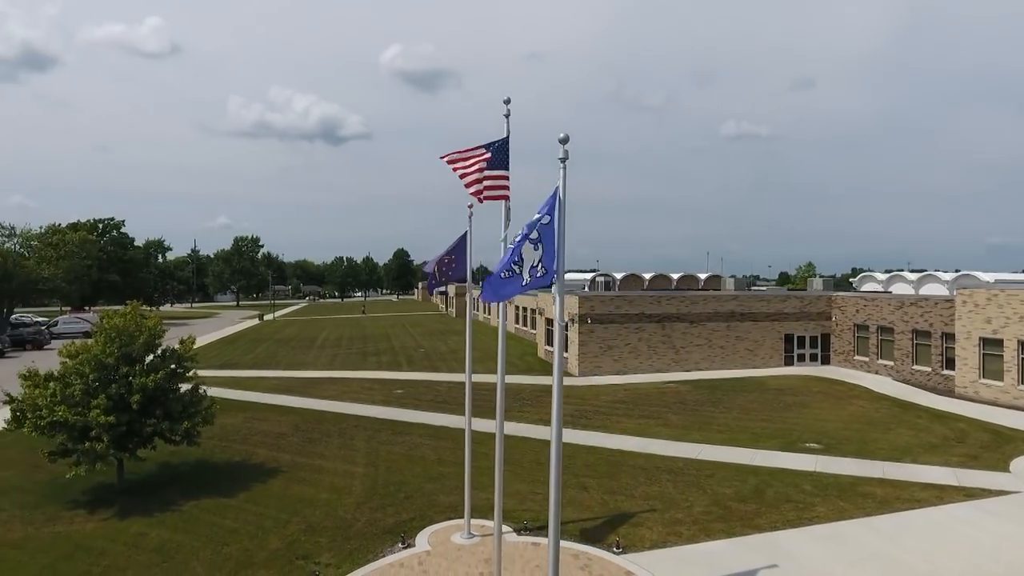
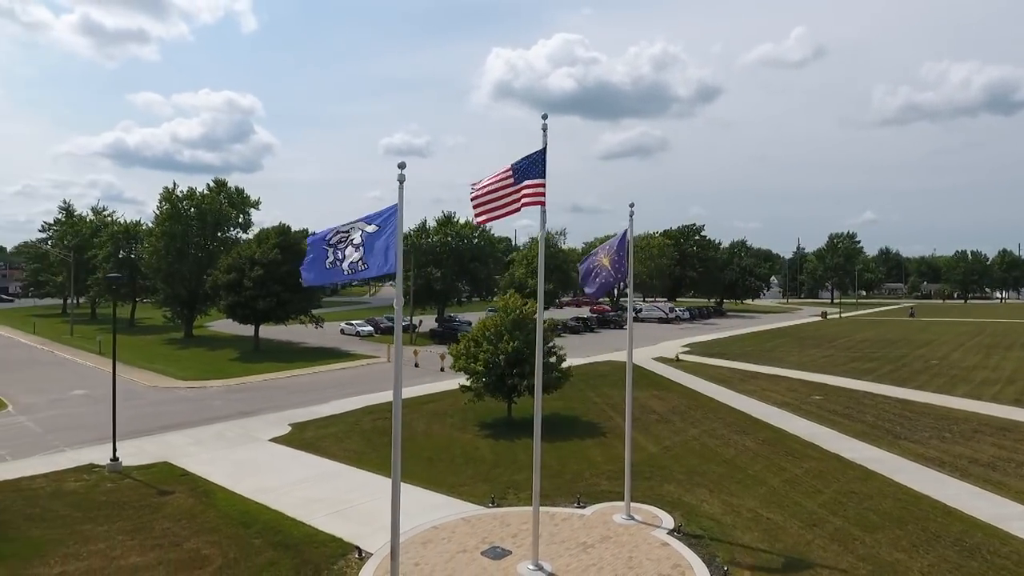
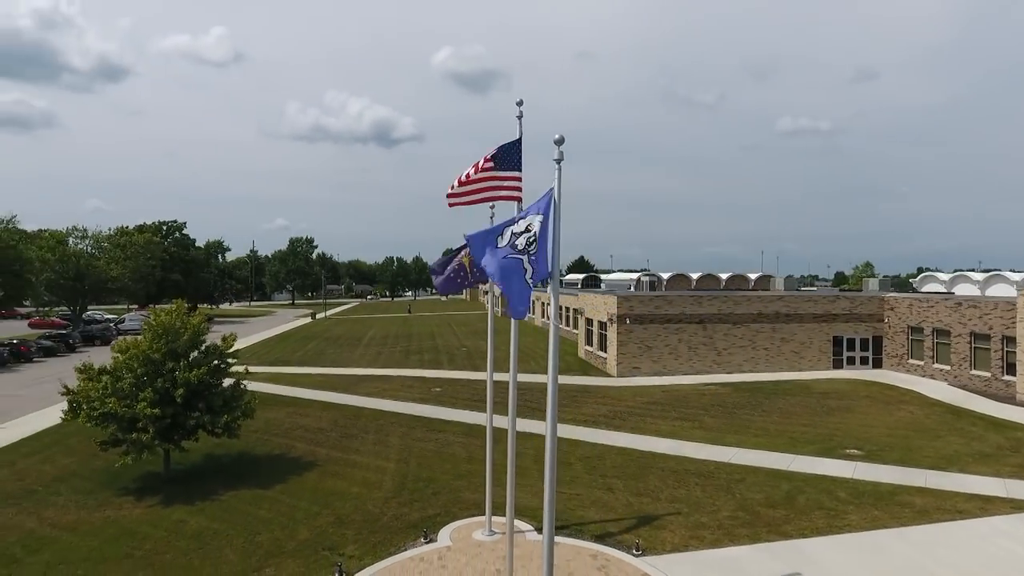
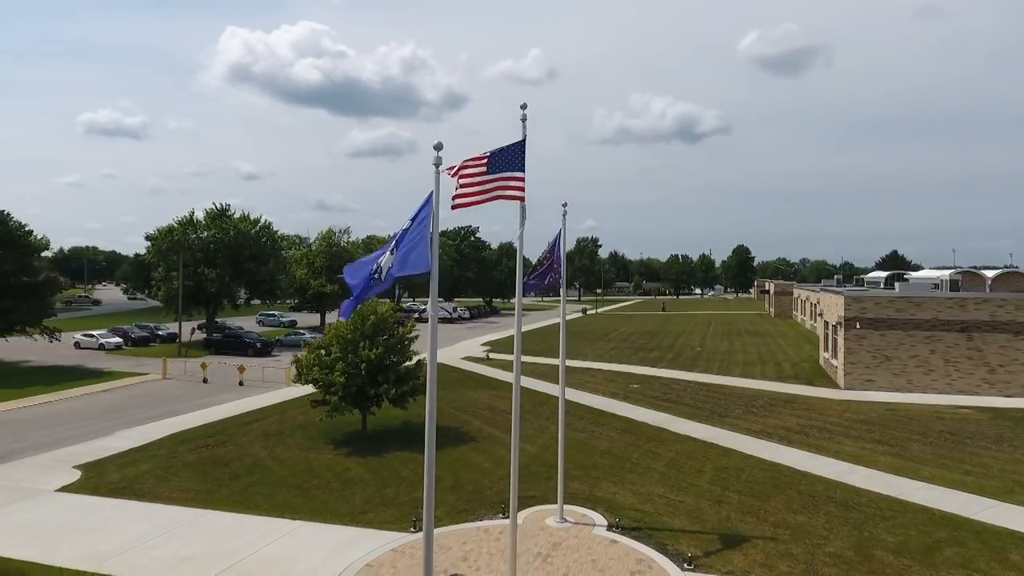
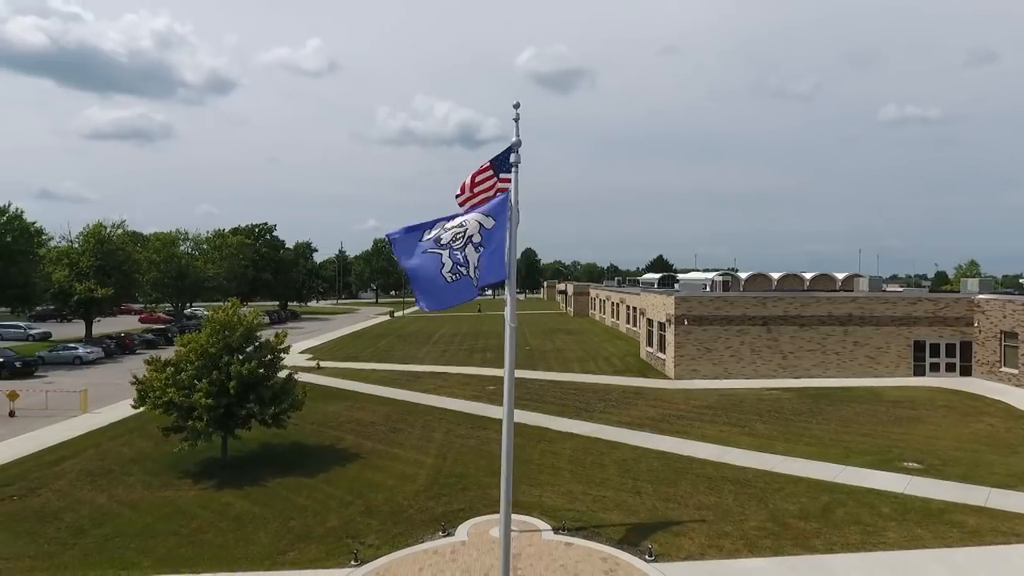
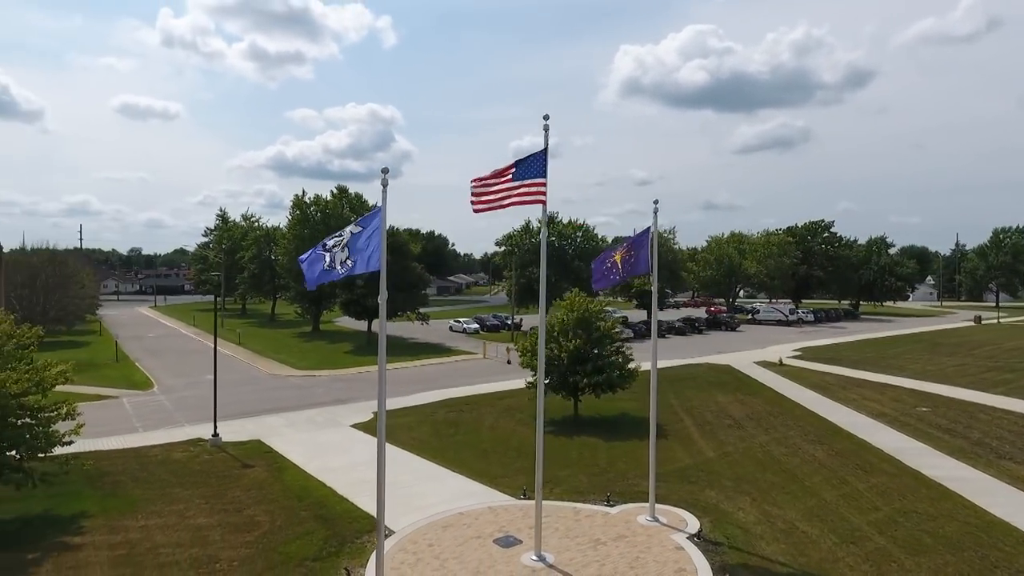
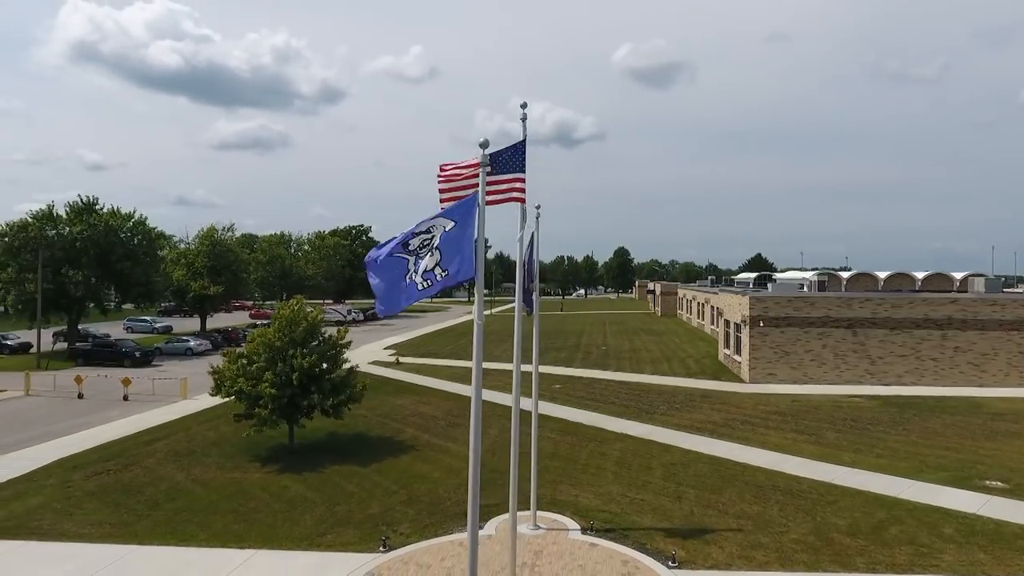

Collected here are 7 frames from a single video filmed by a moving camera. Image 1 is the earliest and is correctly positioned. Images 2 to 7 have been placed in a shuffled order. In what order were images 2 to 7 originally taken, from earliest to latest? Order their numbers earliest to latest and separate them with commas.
3, 5, 7, 4, 2, 6
